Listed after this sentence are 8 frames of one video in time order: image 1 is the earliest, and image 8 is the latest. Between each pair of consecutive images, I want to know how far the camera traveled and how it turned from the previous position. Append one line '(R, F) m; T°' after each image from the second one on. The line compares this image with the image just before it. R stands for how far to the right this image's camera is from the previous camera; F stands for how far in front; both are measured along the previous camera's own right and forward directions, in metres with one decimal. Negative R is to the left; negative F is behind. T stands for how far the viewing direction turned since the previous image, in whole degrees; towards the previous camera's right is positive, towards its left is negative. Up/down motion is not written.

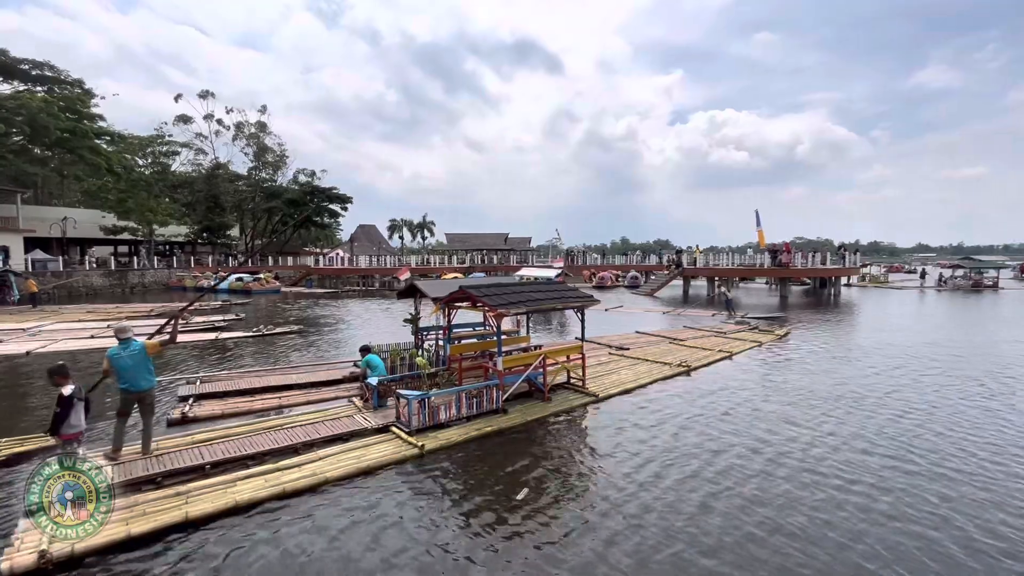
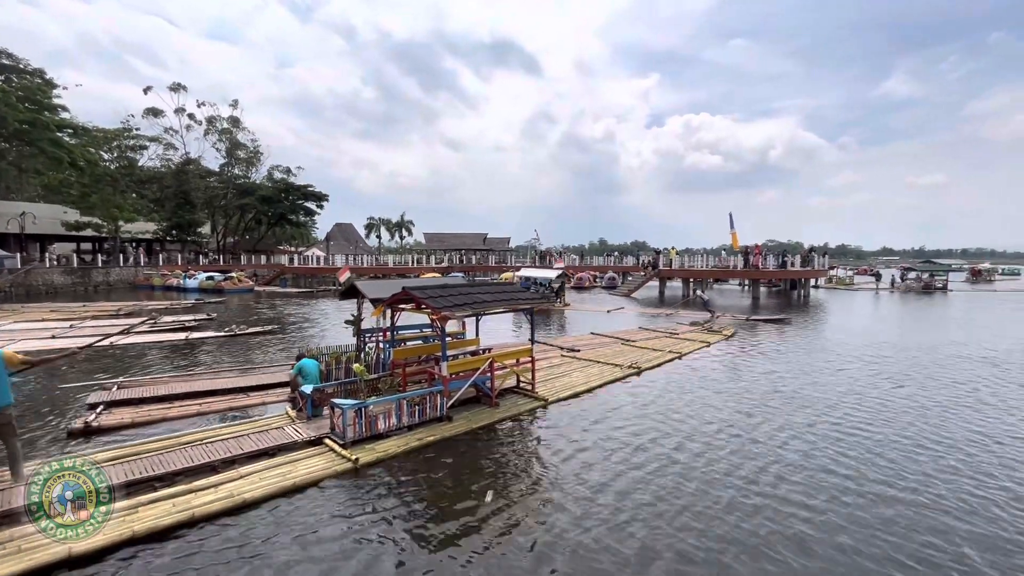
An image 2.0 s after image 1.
(+0.8, +0.5) m; +3°
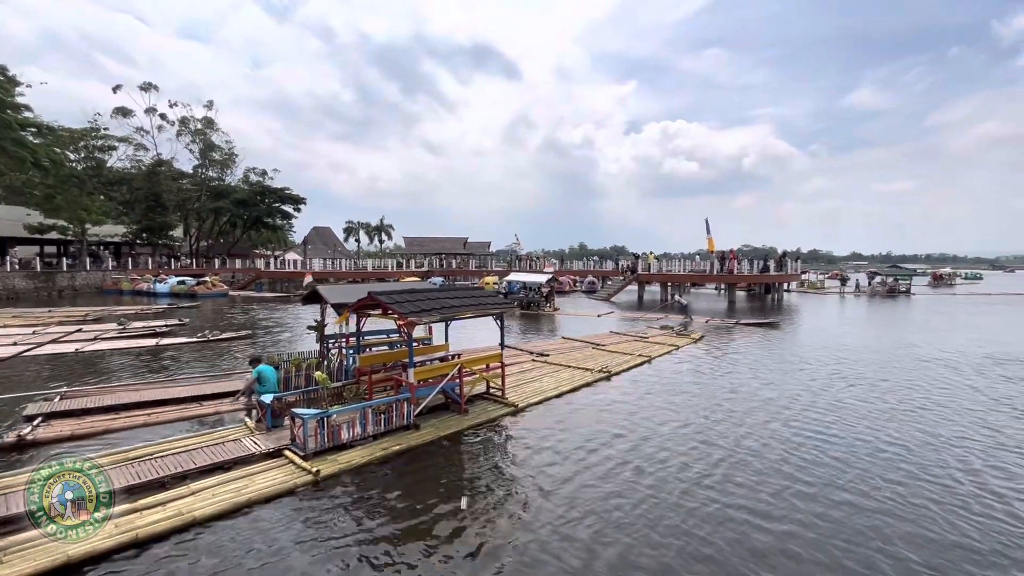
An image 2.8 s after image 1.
(+0.3, +0.2) m; +2°
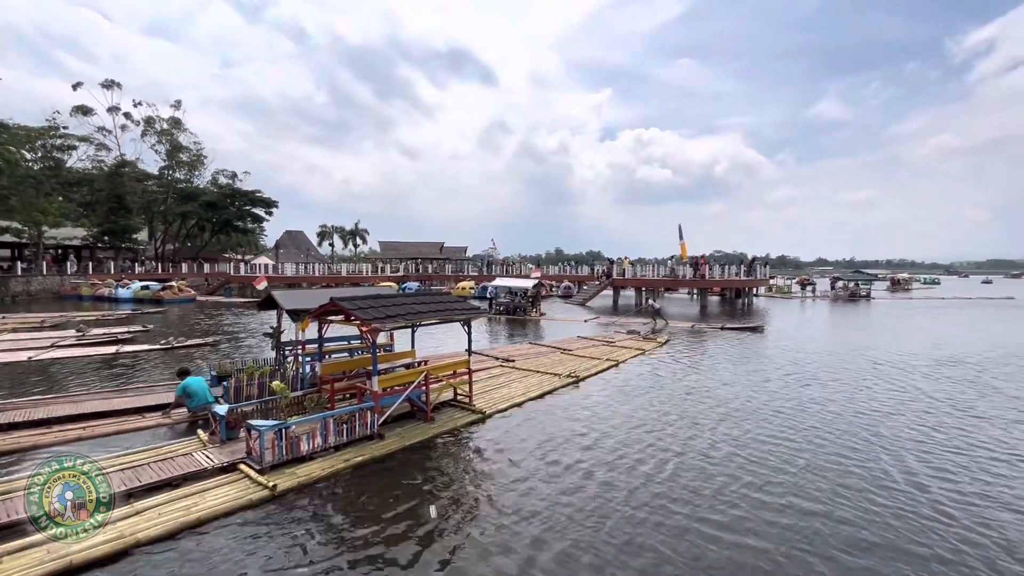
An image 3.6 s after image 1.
(+0.2, +0.2) m; +3°
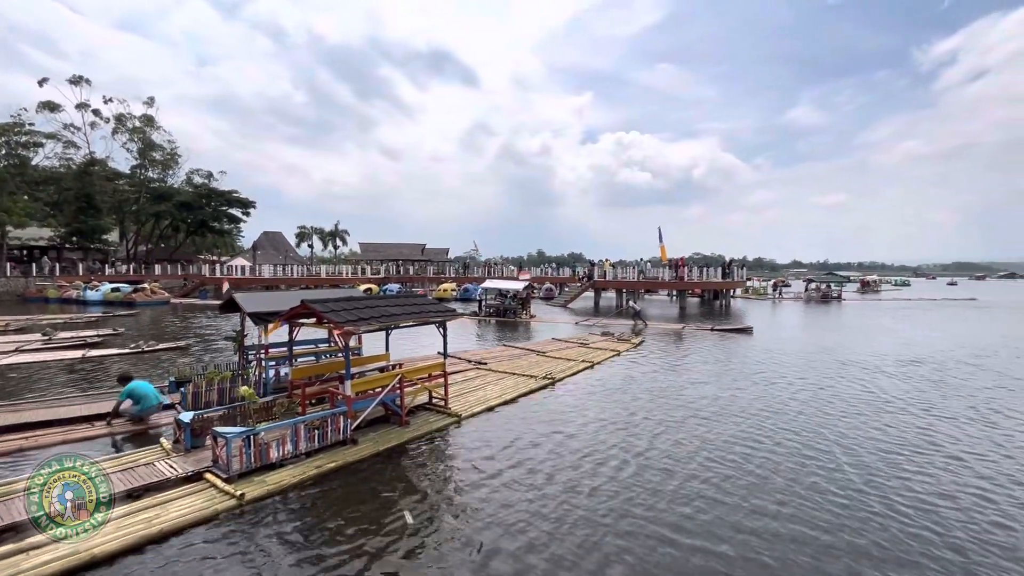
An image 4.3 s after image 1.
(+0.1, +0.1) m; +2°
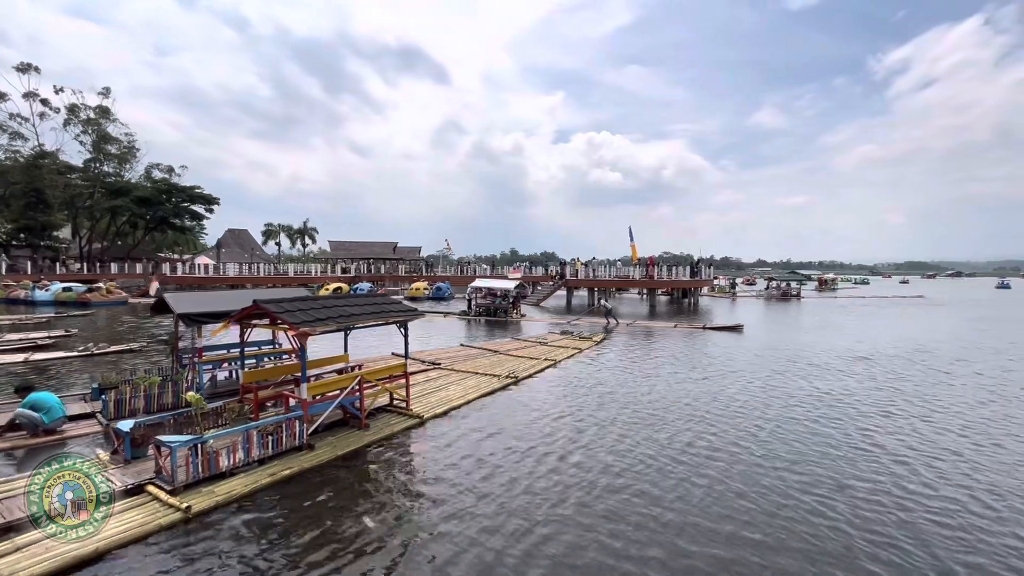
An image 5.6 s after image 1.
(+0.2, +0.2) m; +3°
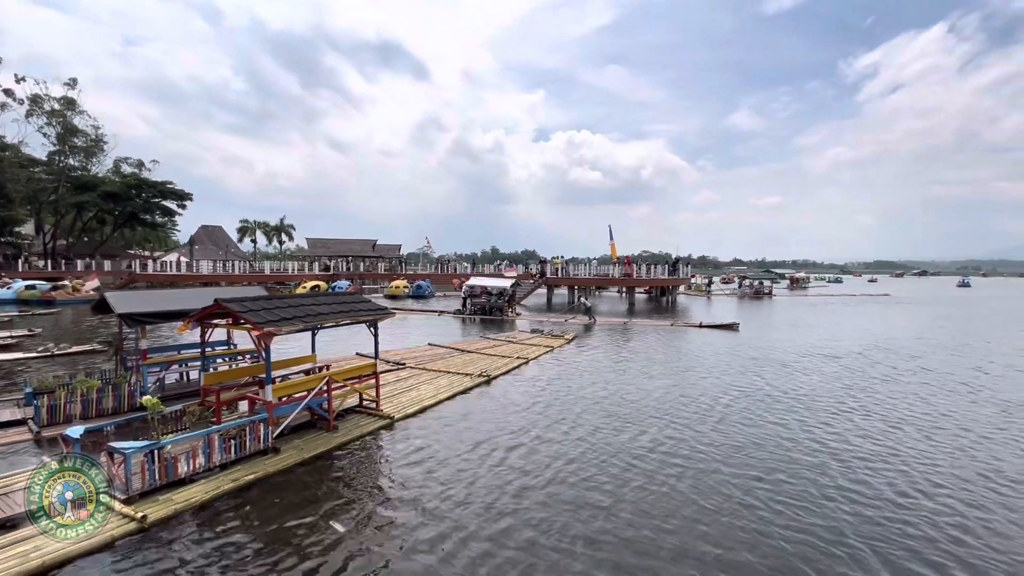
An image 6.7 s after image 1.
(+0.2, +0.2) m; +2°
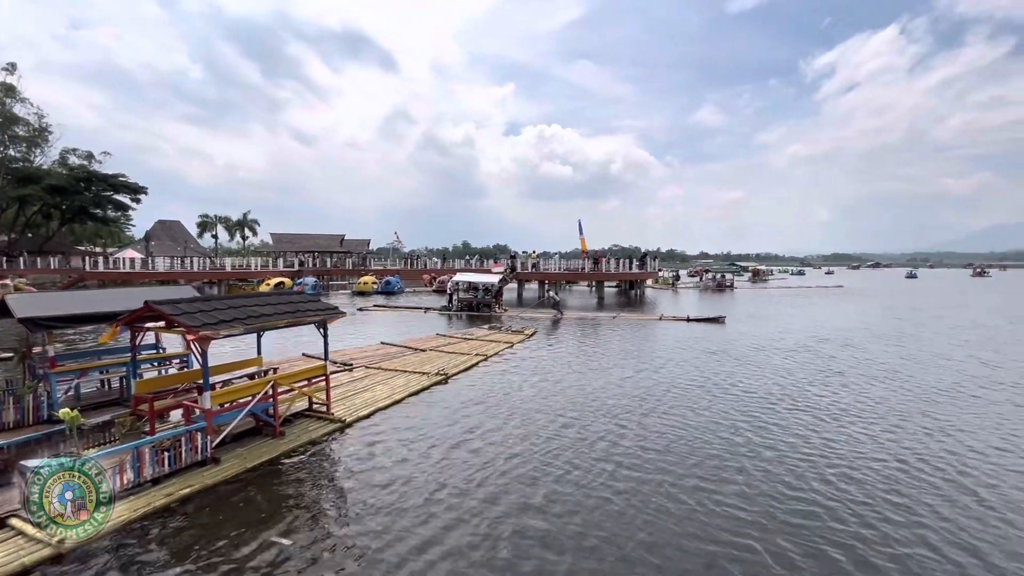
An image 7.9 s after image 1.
(+0.3, +0.5) m; +3°
